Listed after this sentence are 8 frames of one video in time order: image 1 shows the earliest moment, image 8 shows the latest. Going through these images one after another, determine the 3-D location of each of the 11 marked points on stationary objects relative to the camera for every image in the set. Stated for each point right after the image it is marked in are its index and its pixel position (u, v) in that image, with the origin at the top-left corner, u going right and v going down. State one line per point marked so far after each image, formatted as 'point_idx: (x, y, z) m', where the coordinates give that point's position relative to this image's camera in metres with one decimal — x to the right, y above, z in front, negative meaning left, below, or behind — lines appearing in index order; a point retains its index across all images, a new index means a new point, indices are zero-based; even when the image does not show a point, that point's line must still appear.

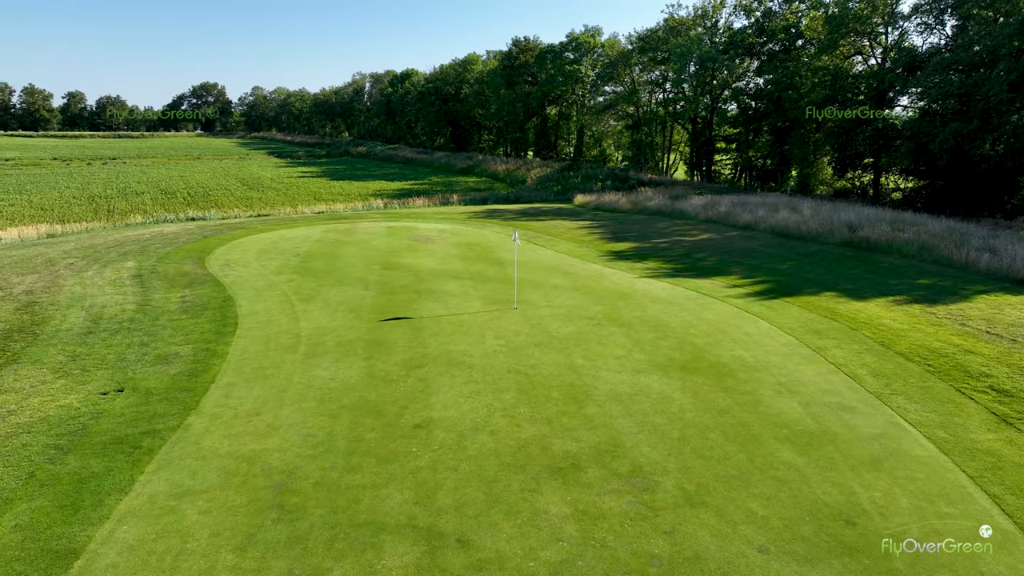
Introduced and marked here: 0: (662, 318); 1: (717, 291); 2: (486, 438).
0: (+2.2, -0.5, +10.3) m
1: (+3.5, -0.1, +12.3) m
2: (-0.2, -1.3, +6.3) m
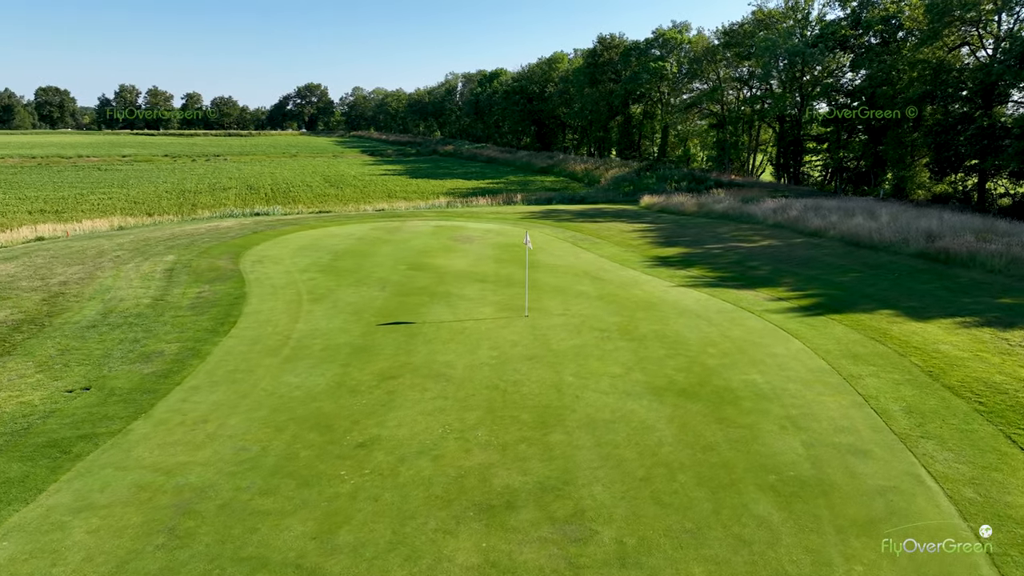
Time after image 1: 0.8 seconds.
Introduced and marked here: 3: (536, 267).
0: (+2.2, -0.6, +9.3) m
1: (+3.8, -0.3, +11.1) m
2: (-0.7, -1.4, +5.7) m
3: (+0.5, +0.4, +14.0) m
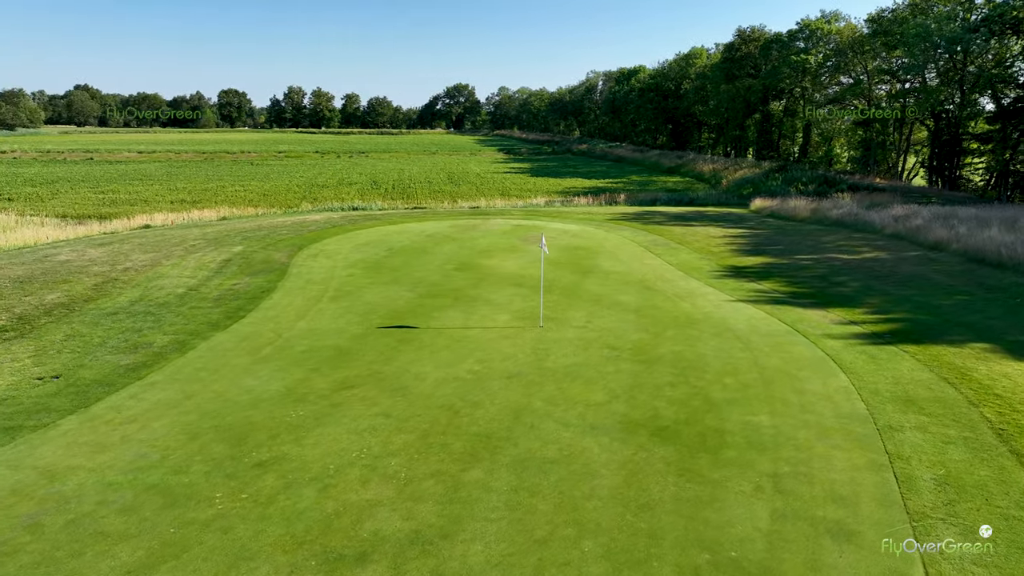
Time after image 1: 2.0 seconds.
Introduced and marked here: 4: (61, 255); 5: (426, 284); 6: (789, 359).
0: (+2.1, -0.8, +8.0) m
1: (+4.1, -0.5, +9.5) m
2: (-1.5, -1.5, +5.1) m
3: (+1.4, +0.3, +13.0) m
4: (-9.6, +0.7, +15.1) m
5: (-1.5, +0.1, +11.9) m
6: (+3.2, -0.8, +8.1) m
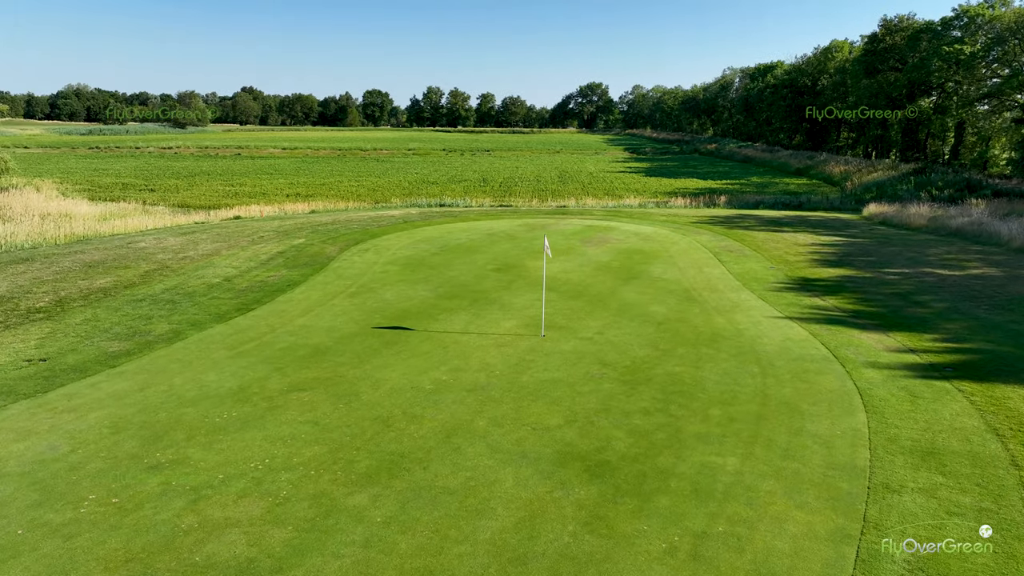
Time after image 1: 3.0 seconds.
0: (+1.9, -1.0, +7.0) m
1: (+4.0, -0.8, +8.1) m
2: (-2.3, -1.4, +4.7) m
3: (+2.0, +0.2, +12.0) m
4: (-8.3, +1.0, +16.0) m
5: (-1.0, +0.1, +11.5) m
6: (+2.9, -1.0, +6.9) m
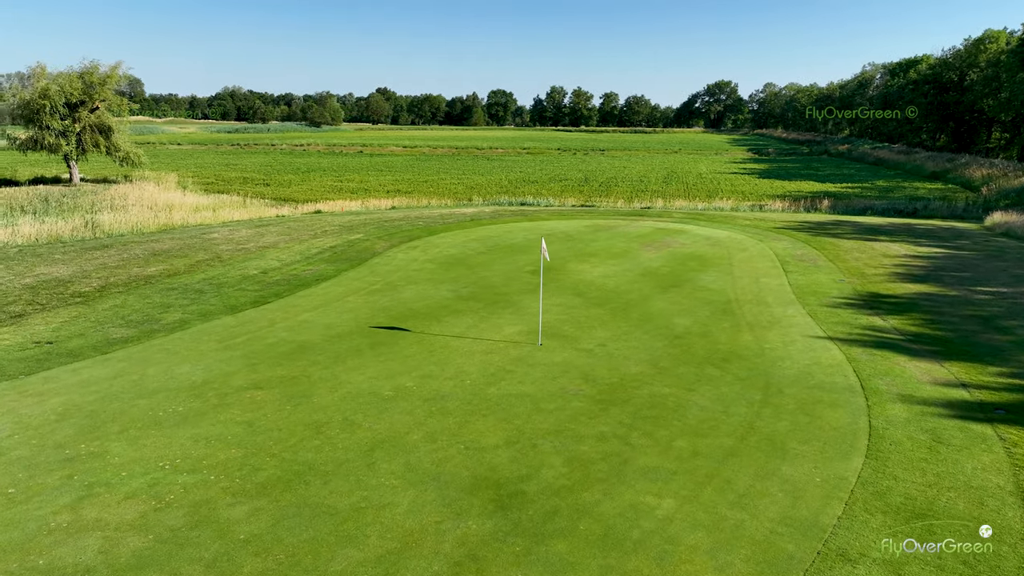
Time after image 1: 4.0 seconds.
0: (+1.5, -1.1, +6.2) m
1: (+3.8, -1.0, +6.9) m
2: (-3.0, -1.4, +4.7) m
3: (+2.5, 0.0, +11.1) m
4: (-7.0, +1.3, +16.8) m
5: (-0.5, +0.1, +11.1) m
6: (+2.4, -1.2, +6.0) m
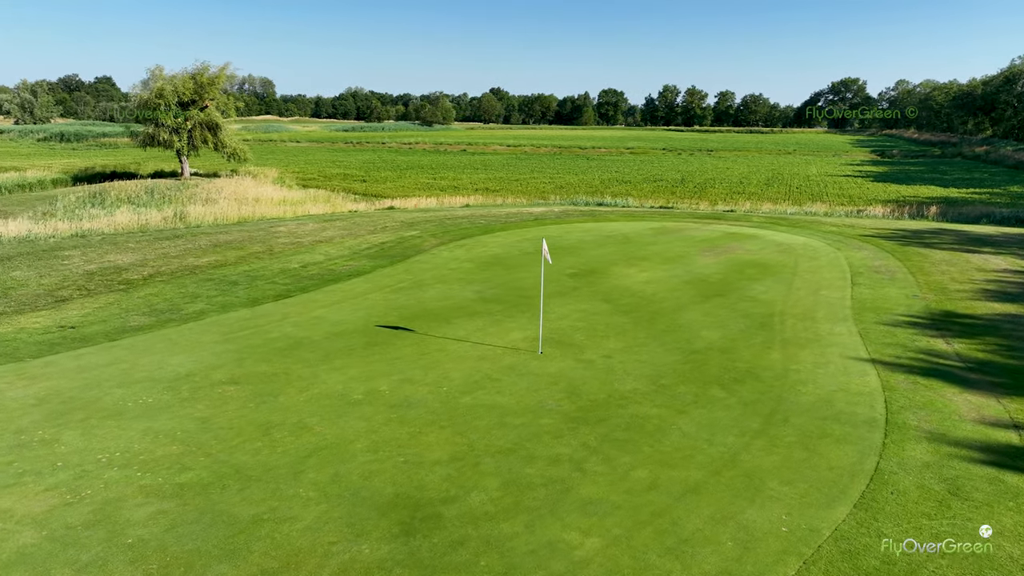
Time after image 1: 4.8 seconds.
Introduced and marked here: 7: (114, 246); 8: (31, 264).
0: (+1.2, -1.2, +5.6) m
1: (+3.6, -1.1, +6.0) m
2: (-3.5, -1.3, +4.7) m
3: (+3.0, -0.1, +10.3) m
4: (-5.6, +1.5, +17.3) m
5: (-0.1, 0.0, +10.7) m
6: (+2.1, -1.3, +5.2) m
7: (-8.2, +0.9, +14.6) m
8: (-8.6, +0.4, +12.7) m
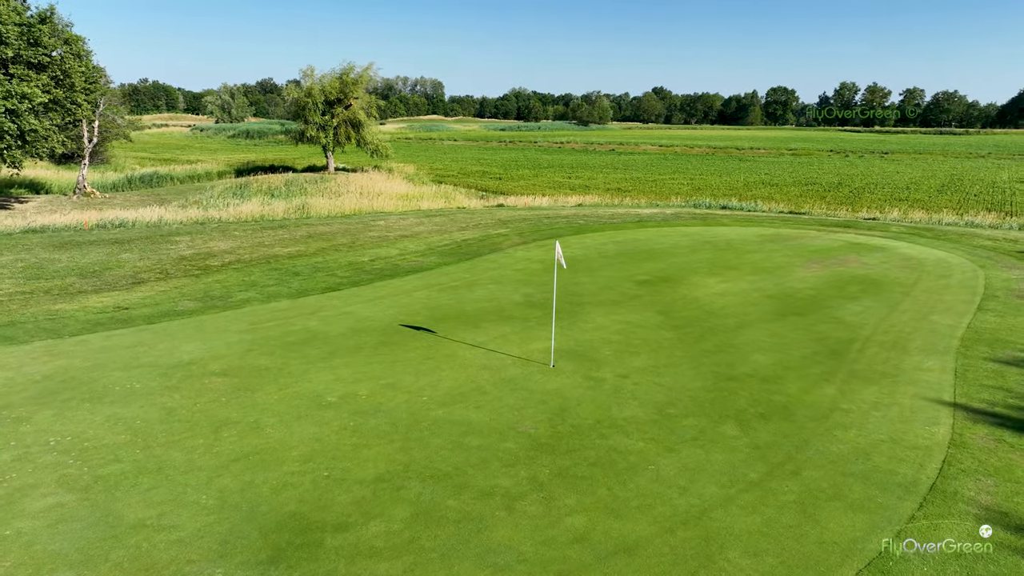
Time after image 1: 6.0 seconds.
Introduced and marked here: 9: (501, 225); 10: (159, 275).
0: (+0.8, -1.3, +4.8) m
1: (+3.2, -1.4, +4.6) m
2: (-3.9, -1.2, +4.9) m
3: (+3.6, -0.3, +9.0) m
4: (-3.2, +1.7, +17.6) m
5: (+0.7, 0.0, +10.0) m
6: (+1.6, -1.4, +4.2) m
7: (-6.3, +1.2, +15.5) m
8: (-7.2, +0.8, +13.8) m
9: (-0.3, +1.5, +16.5) m
10: (-5.4, +0.2, +10.9) m
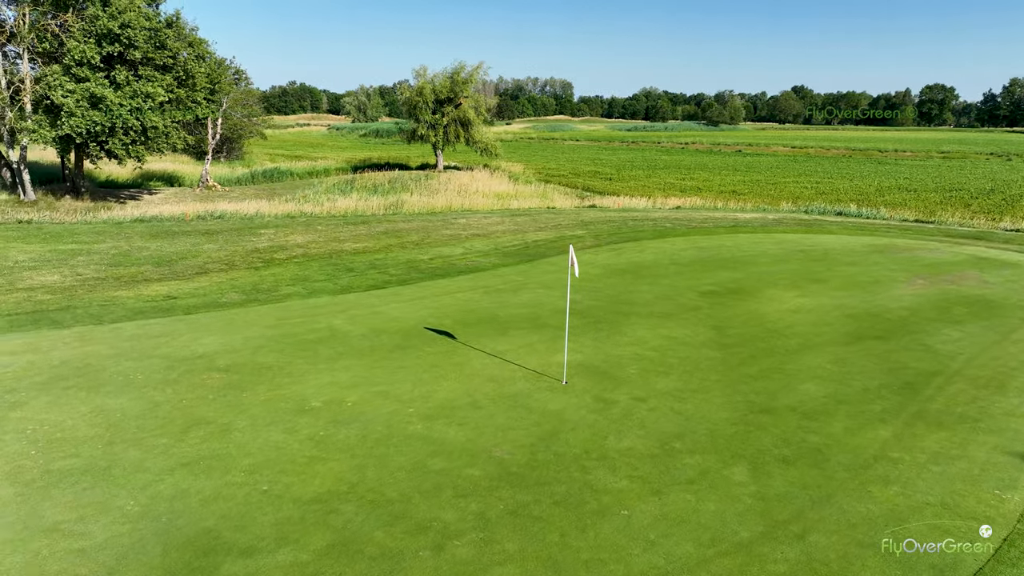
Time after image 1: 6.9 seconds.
0: (+0.5, -1.3, +4.1) m
1: (+2.8, -1.5, +3.5) m
2: (-4.2, -1.1, +5.0) m
3: (+4.0, -0.6, +7.8) m
4: (-1.1, +1.7, +17.4) m
5: (+1.3, -0.1, +9.3) m
6: (+1.1, -1.5, +3.4) m
7: (-4.6, +1.4, +15.9) m
8: (-5.8, +1.0, +14.3) m
9: (+1.5, +1.4, +15.8) m
10: (-4.6, +0.3, +11.2) m
